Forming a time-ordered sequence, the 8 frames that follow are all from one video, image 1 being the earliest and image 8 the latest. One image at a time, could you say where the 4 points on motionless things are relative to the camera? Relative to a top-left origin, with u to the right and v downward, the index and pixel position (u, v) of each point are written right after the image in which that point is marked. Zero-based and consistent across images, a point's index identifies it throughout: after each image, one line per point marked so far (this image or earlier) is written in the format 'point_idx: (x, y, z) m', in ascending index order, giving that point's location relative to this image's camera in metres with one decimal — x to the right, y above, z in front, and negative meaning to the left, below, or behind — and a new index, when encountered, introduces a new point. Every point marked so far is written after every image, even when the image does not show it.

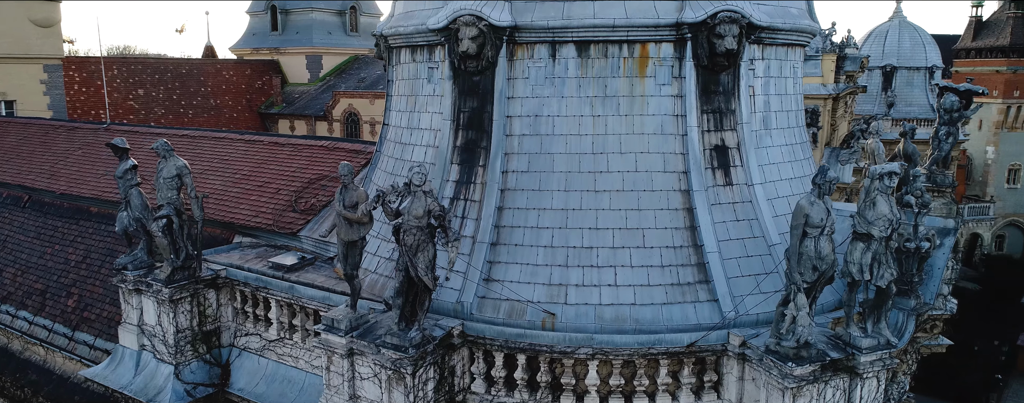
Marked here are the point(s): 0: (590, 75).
0: (+0.6, +1.0, +5.5) m
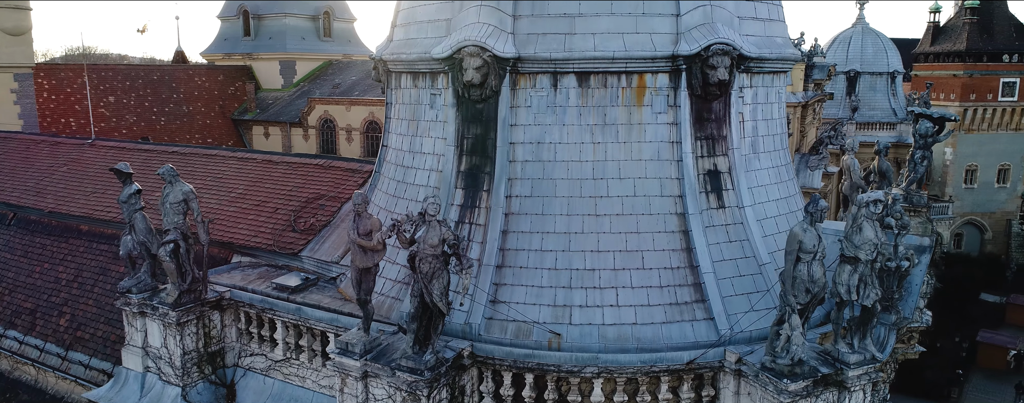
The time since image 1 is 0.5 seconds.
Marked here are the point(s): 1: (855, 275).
0: (+0.6, +0.8, +5.8) m
1: (+2.4, -0.5, +5.0) m
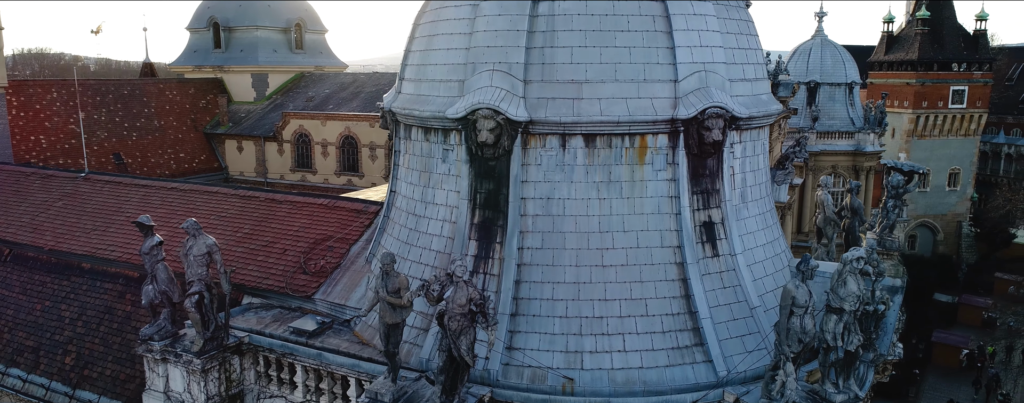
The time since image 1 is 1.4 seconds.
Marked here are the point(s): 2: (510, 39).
0: (+0.7, +0.3, +6.2) m
1: (+2.6, -1.0, +5.6) m
2: (0.0, +1.4, +6.3) m
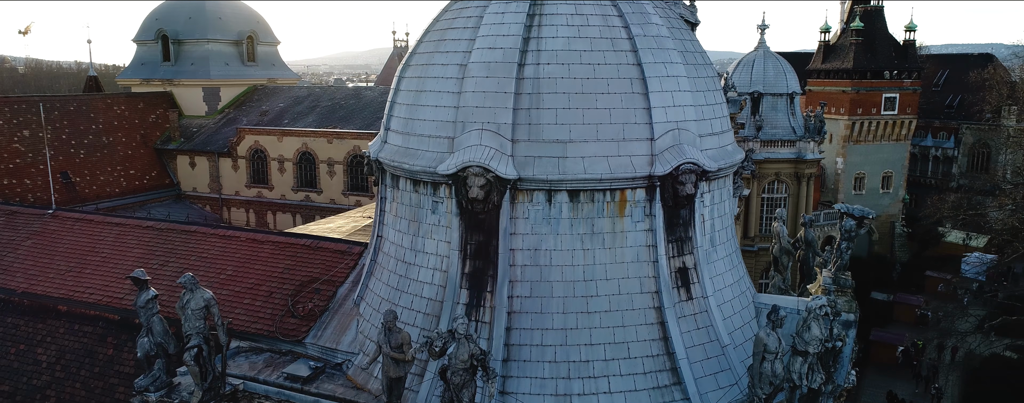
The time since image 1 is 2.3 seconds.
0: (+0.6, -0.1, +6.7) m
1: (+2.5, -1.4, +6.1) m
2: (-0.1, +0.9, +6.7) m
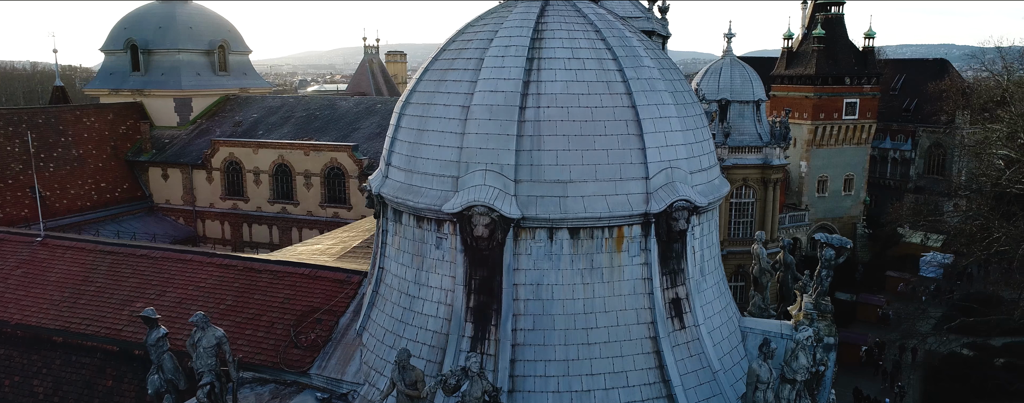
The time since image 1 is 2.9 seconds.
0: (+0.7, -0.5, +7.0) m
1: (+2.6, -1.7, +6.6) m
2: (-0.1, +0.6, +7.0) m
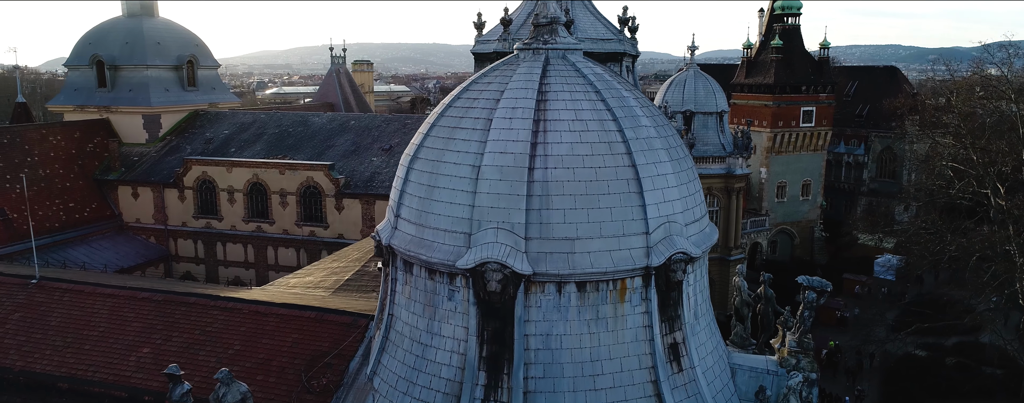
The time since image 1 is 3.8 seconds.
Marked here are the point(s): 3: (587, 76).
0: (+0.8, -1.1, +7.5) m
1: (+2.7, -2.3, +7.2) m
2: (0.0, 0.0, +7.4) m
3: (+0.9, +1.4, +8.3) m
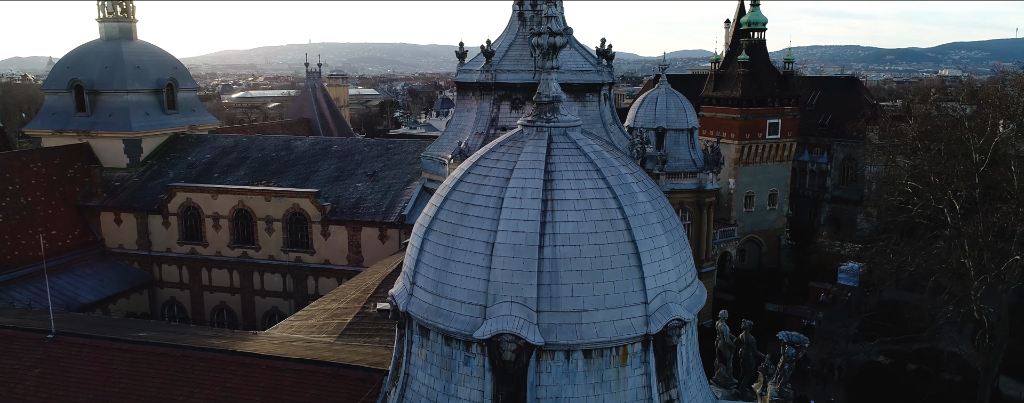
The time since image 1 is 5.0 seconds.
0: (+0.9, -1.9, +8.2) m
1: (+2.9, -3.1, +8.0) m
2: (+0.1, -0.9, +8.1) m
3: (+1.0, +0.6, +9.0) m
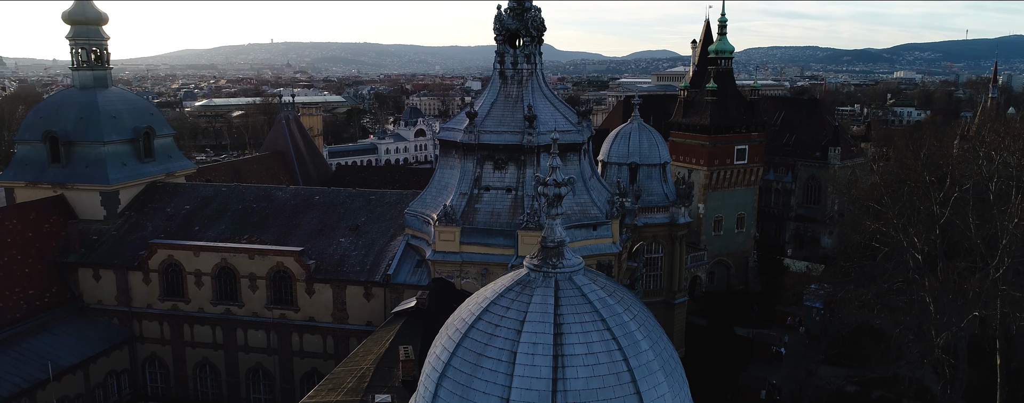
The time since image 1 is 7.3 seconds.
0: (+1.1, -3.9, +8.8) m
1: (+3.1, -5.1, +8.6) m
2: (+0.3, -2.8, +8.6) m
3: (+1.1, -1.4, +9.6) m
